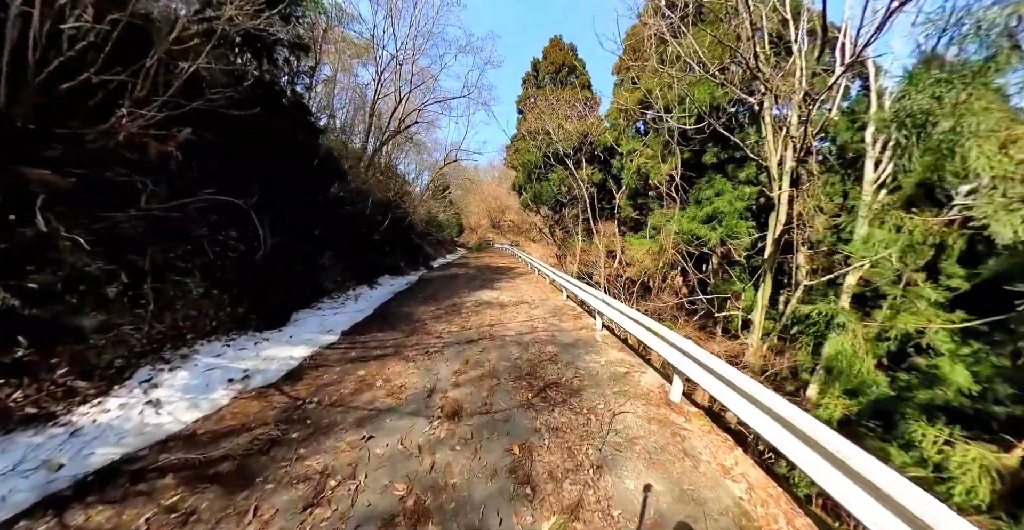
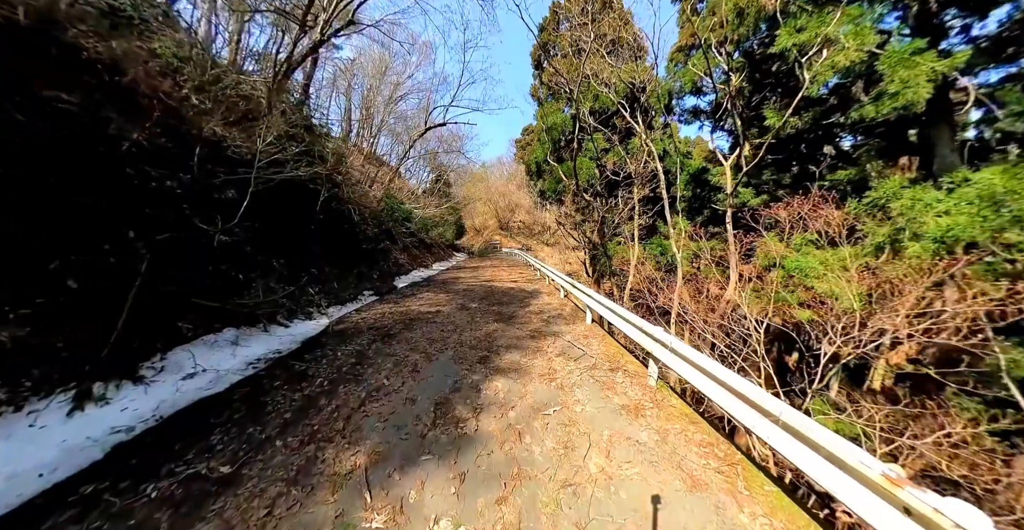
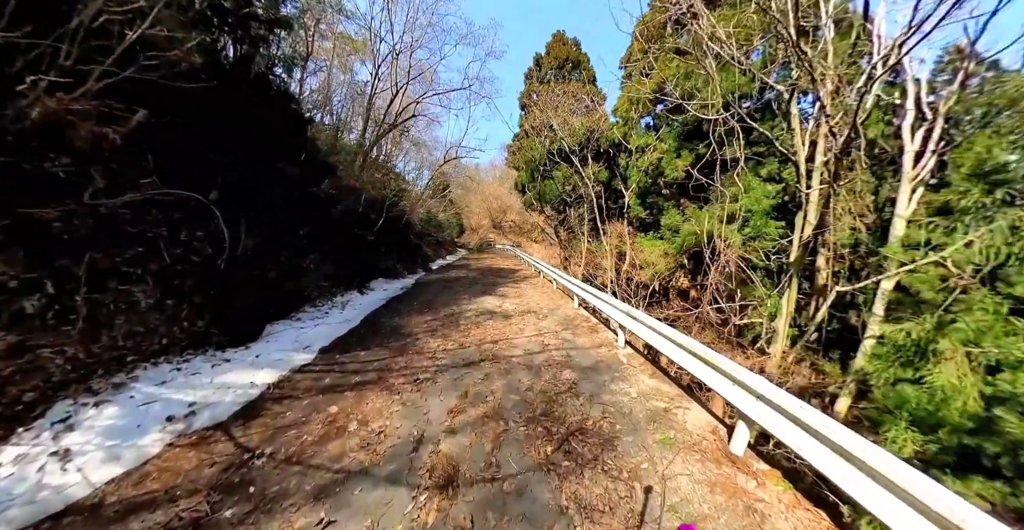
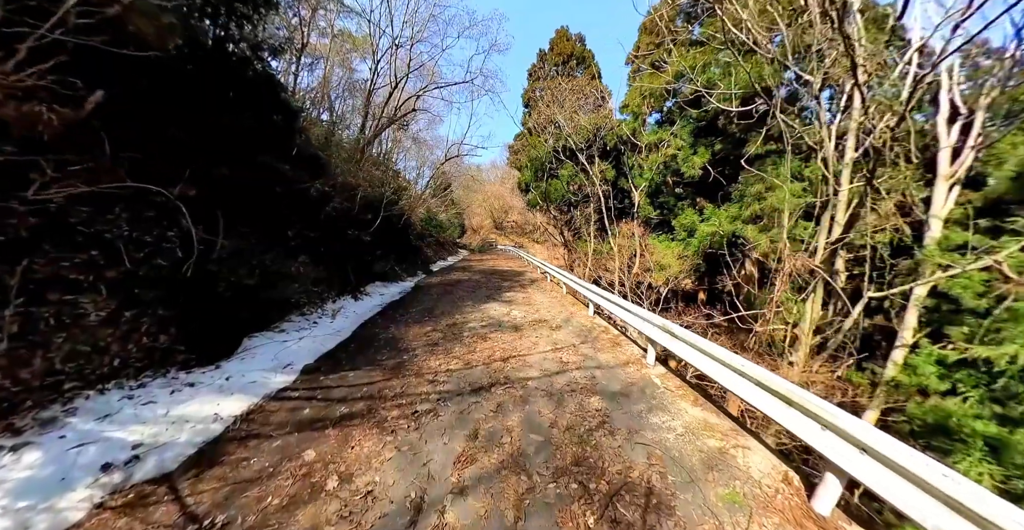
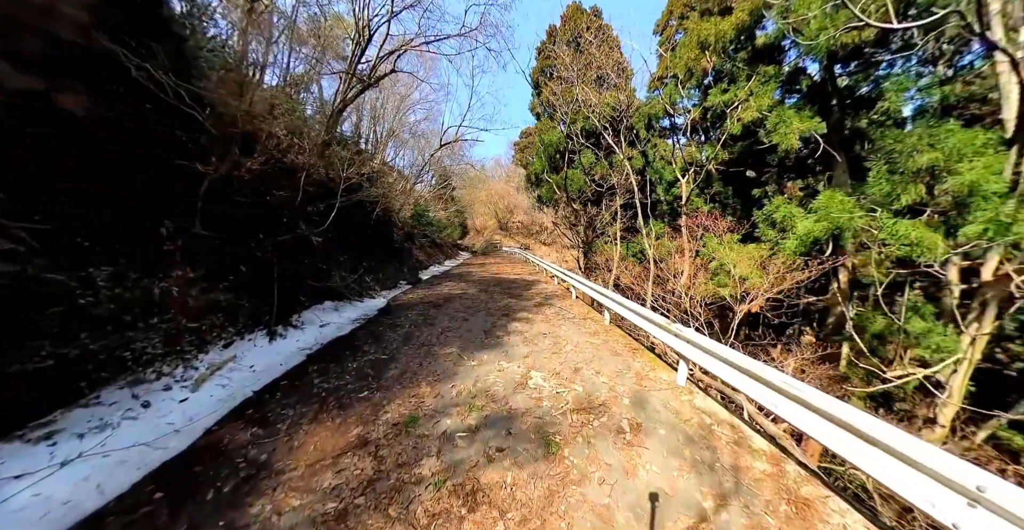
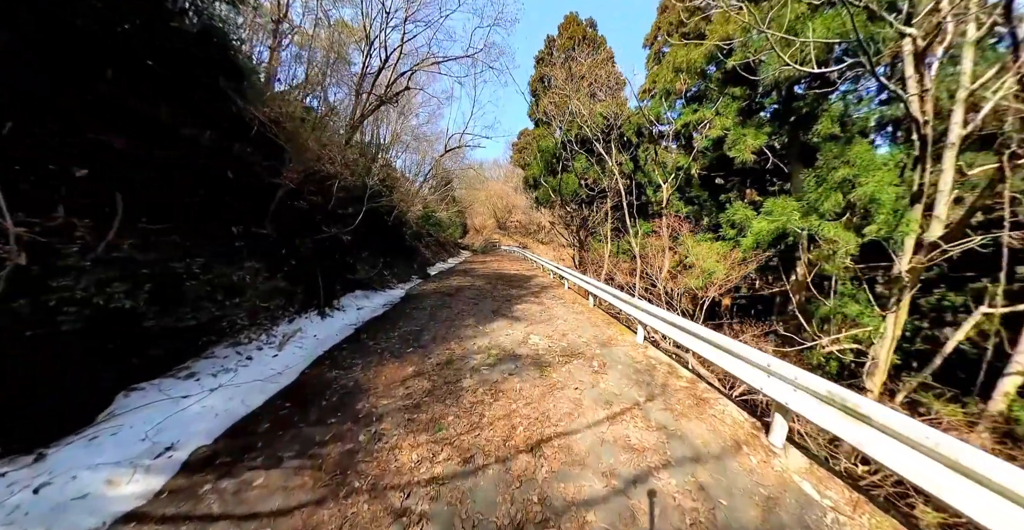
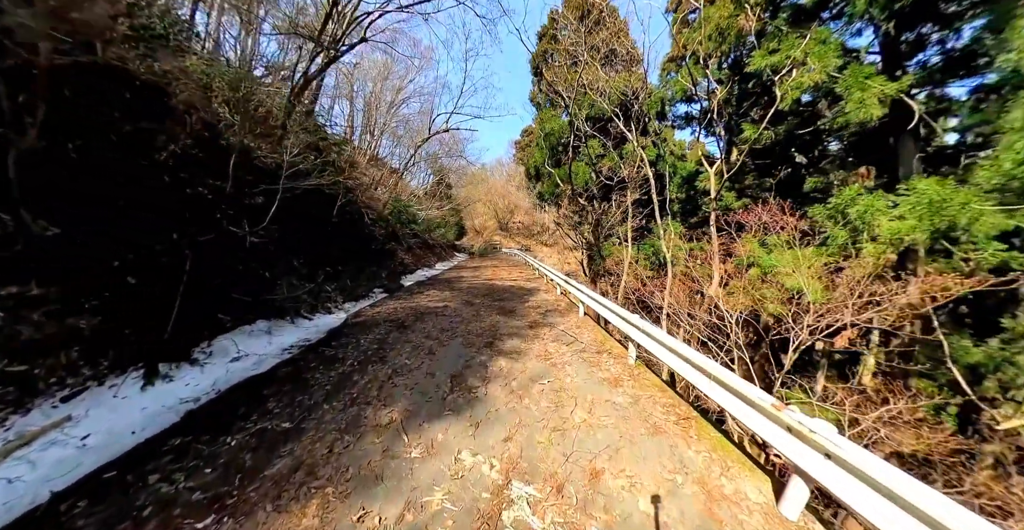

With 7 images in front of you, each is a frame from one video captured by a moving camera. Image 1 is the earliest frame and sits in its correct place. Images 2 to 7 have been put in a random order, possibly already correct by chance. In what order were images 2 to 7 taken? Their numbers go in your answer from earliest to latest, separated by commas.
3, 4, 6, 5, 7, 2
